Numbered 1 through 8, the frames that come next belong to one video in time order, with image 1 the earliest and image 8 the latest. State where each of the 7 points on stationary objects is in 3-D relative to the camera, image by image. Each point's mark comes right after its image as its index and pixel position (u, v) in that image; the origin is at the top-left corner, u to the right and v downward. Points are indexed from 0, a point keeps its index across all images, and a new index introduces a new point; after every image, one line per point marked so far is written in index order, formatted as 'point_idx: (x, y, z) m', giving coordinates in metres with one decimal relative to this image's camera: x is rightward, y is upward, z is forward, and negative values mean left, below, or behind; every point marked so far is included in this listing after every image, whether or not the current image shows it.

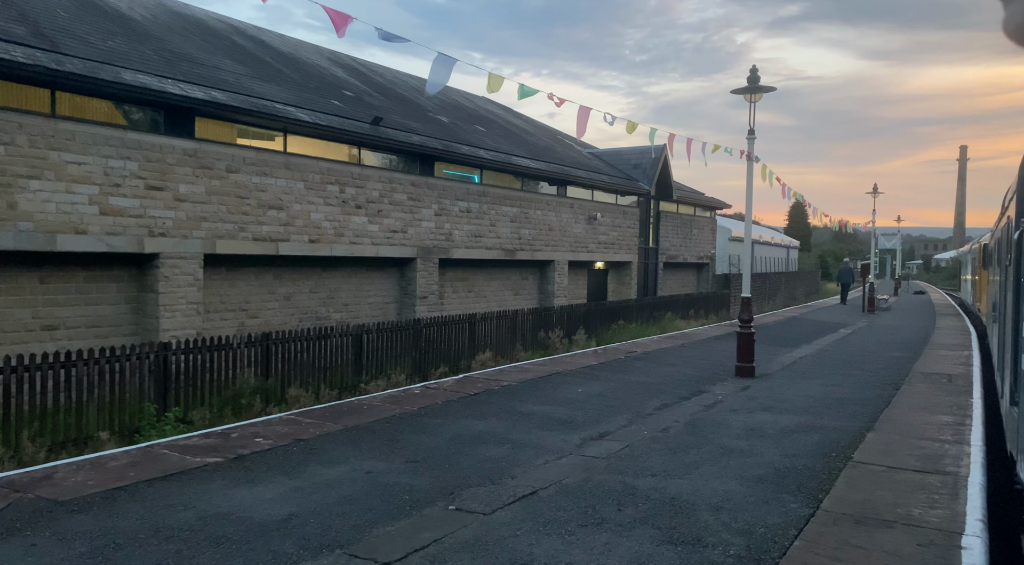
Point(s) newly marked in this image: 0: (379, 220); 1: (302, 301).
0: (-2.7, +1.2, +16.6) m
1: (-3.9, -0.4, +15.4) m
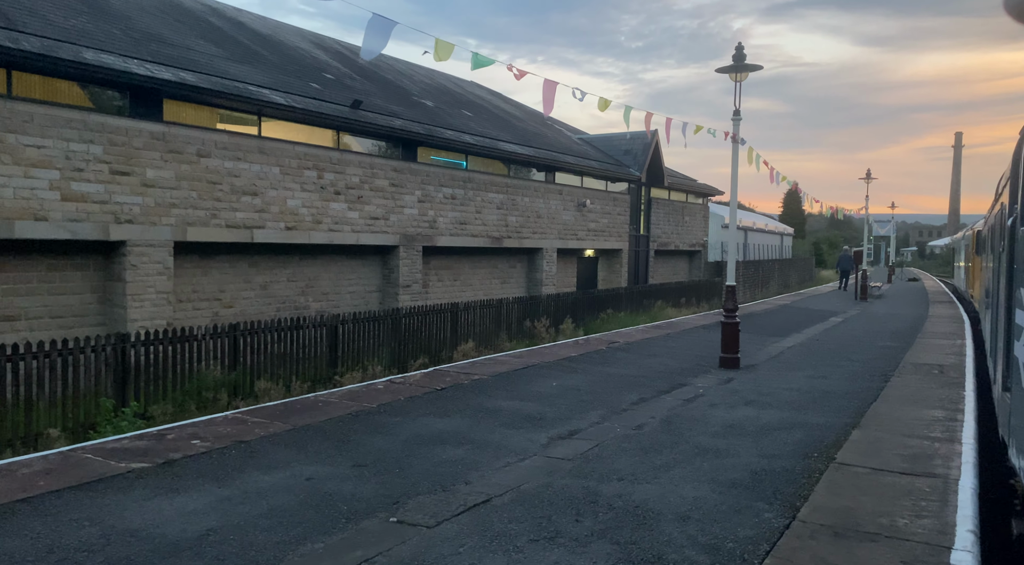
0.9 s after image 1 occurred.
0: (-3.0, +1.5, +16.2) m
1: (-4.2, -0.1, +15.0) m
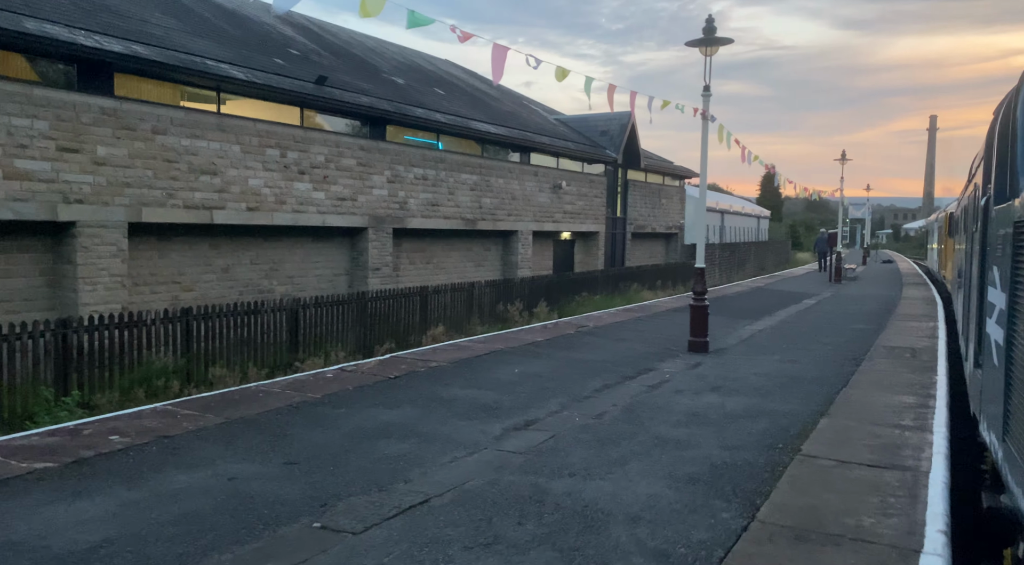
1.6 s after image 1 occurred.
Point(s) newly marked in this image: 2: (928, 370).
0: (-3.5, +1.8, +15.8) m
1: (-4.7, +0.2, +14.6) m
2: (+4.1, -0.9, +8.3) m
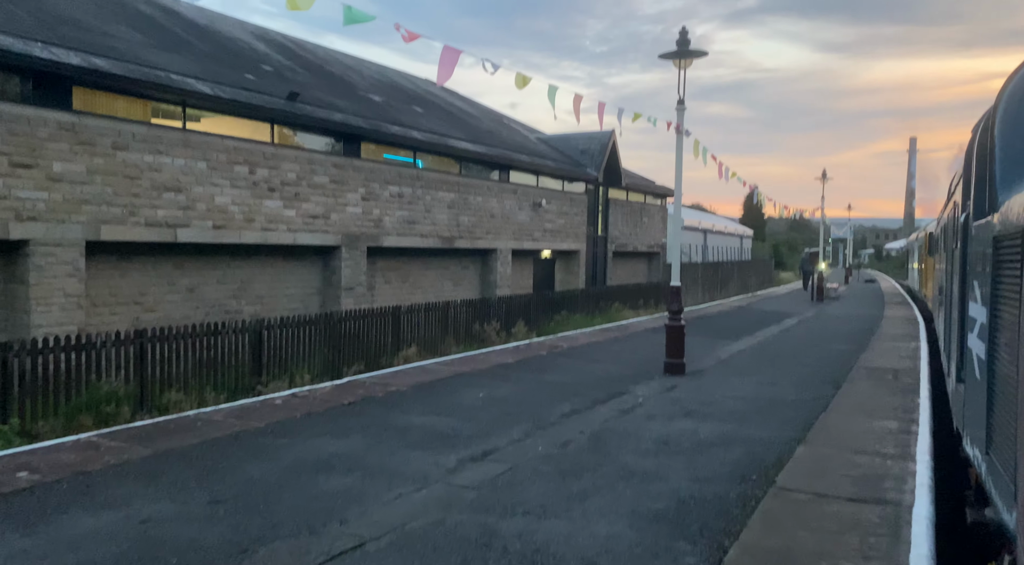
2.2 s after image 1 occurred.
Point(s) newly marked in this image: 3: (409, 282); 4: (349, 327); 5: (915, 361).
0: (-4.0, +1.4, +15.4) m
1: (-5.1, -0.2, +14.2) m
2: (+3.8, -1.1, +8.1) m
3: (-2.4, 0.0, +19.9) m
4: (-2.5, -0.7, +12.8) m
5: (+5.1, -1.0, +10.6) m
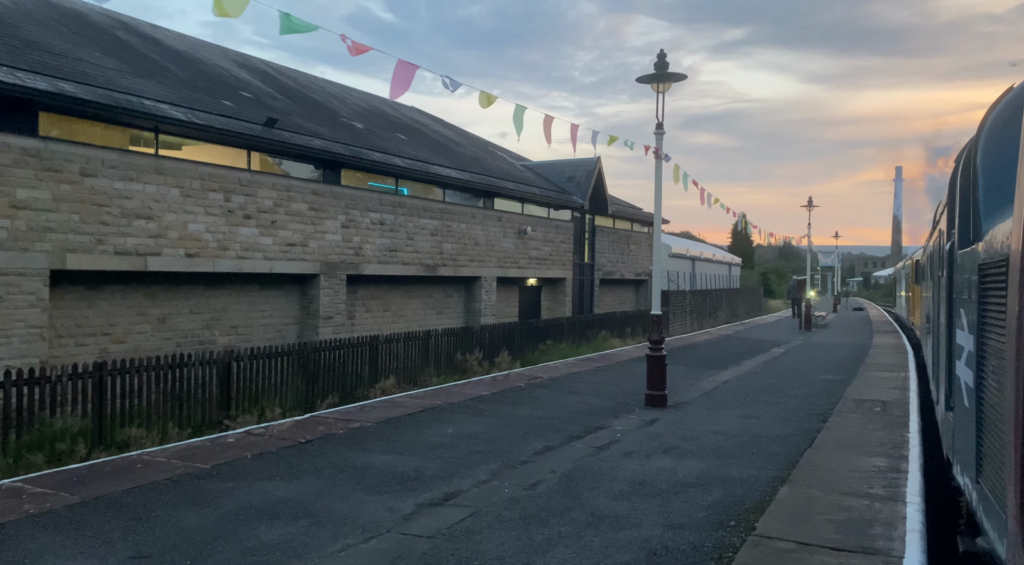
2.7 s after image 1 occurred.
0: (-4.3, +0.9, +15.1) m
1: (-5.5, -0.7, +13.8) m
2: (+3.6, -1.3, +7.8) m
3: (-2.8, -0.7, +19.6) m
4: (-2.8, -1.1, +12.5) m
5: (+4.8, -1.3, +10.3) m
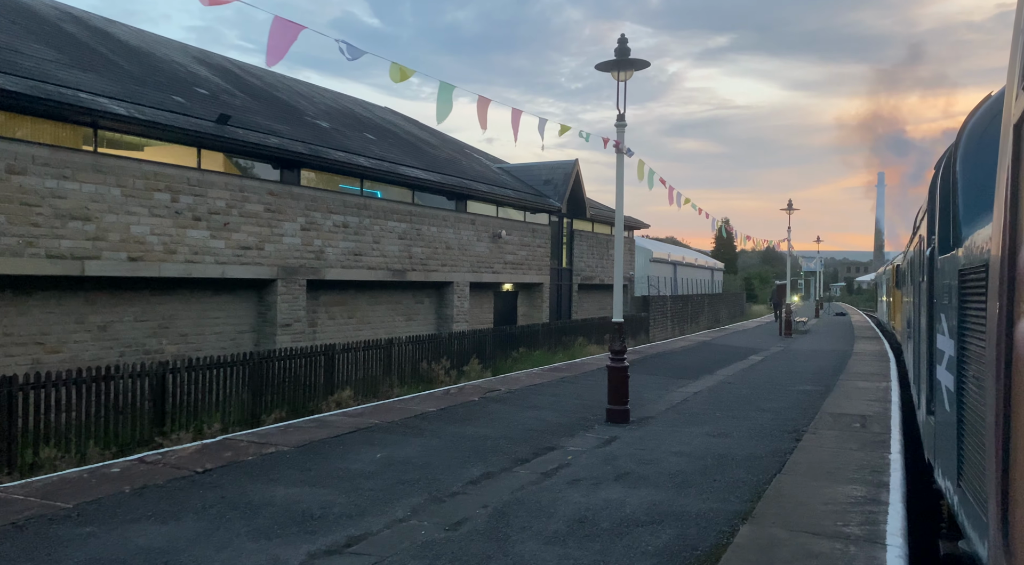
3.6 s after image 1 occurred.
0: (-4.9, +0.8, +14.3) m
1: (-6.0, -0.8, +13.0) m
2: (+3.1, -1.4, +7.1) m
3: (-3.5, -0.8, +18.8) m
4: (-3.3, -1.2, +11.7) m
5: (+4.3, -1.4, +9.7) m
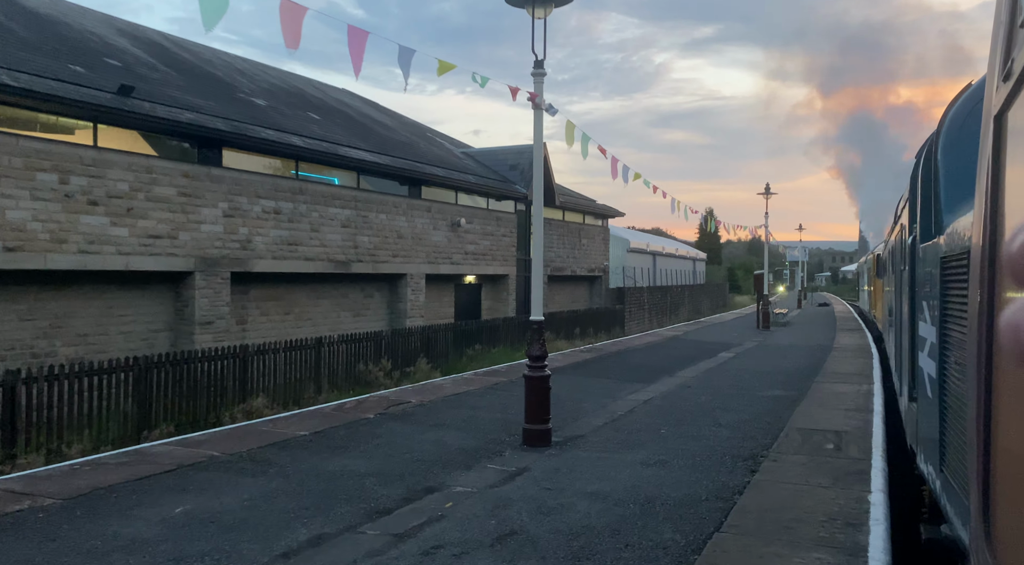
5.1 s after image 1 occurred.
0: (-5.8, +0.9, +12.7) m
1: (-6.9, -0.7, +11.4) m
2: (+2.3, -1.3, +5.7) m
3: (-4.5, -0.6, +17.2) m
4: (-4.2, -1.1, +10.1) m
5: (+3.5, -1.3, +8.2) m
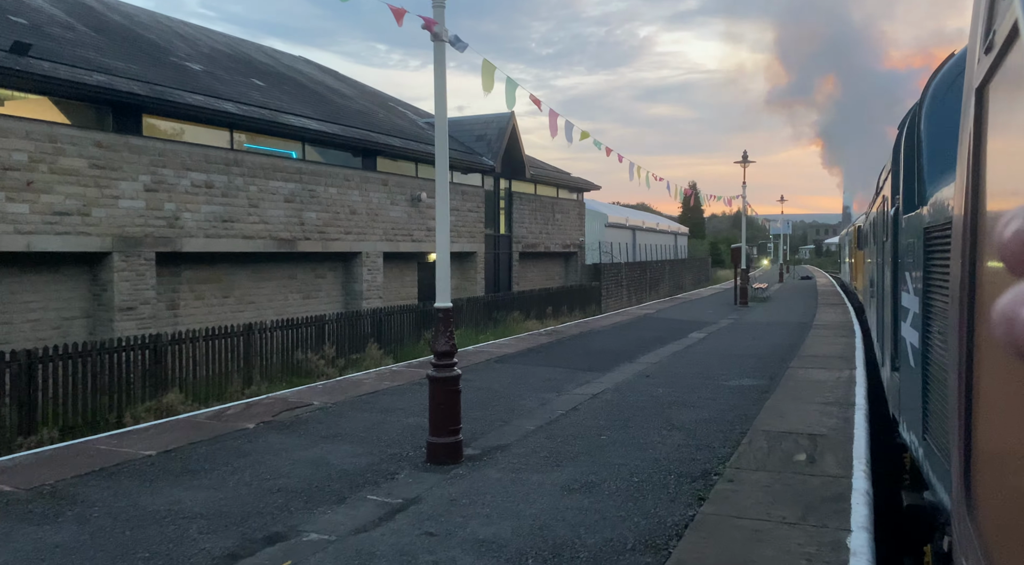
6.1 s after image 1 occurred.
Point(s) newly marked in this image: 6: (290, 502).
0: (-6.6, +1.2, +11.4) m
1: (-7.6, -0.5, +10.0) m
2: (+1.7, -1.2, +4.5) m
3: (-5.3, -0.2, +15.9) m
4: (-4.9, -0.9, +8.9) m
5: (+2.8, -1.1, +7.1) m
6: (-1.3, -1.1, +5.2) m
